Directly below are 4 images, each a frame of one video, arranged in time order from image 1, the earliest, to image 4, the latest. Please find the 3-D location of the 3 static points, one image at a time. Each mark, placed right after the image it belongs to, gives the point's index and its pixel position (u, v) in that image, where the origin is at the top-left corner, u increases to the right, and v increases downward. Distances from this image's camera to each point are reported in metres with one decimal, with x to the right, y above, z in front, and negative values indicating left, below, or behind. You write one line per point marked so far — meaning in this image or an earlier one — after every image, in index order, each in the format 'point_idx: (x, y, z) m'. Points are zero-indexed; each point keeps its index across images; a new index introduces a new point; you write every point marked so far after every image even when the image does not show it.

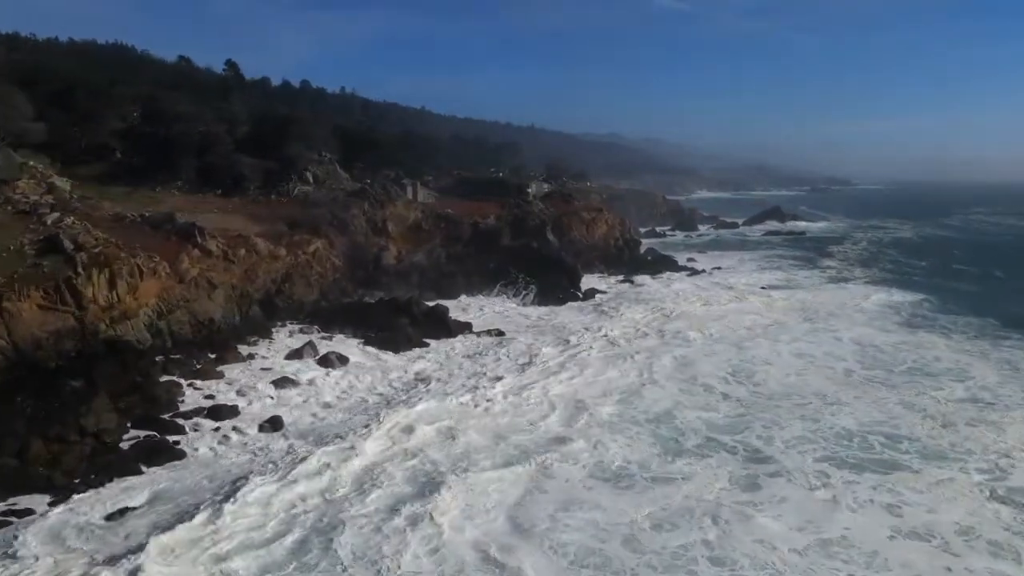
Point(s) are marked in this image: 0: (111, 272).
0: (-6.9, +0.3, +16.2) m
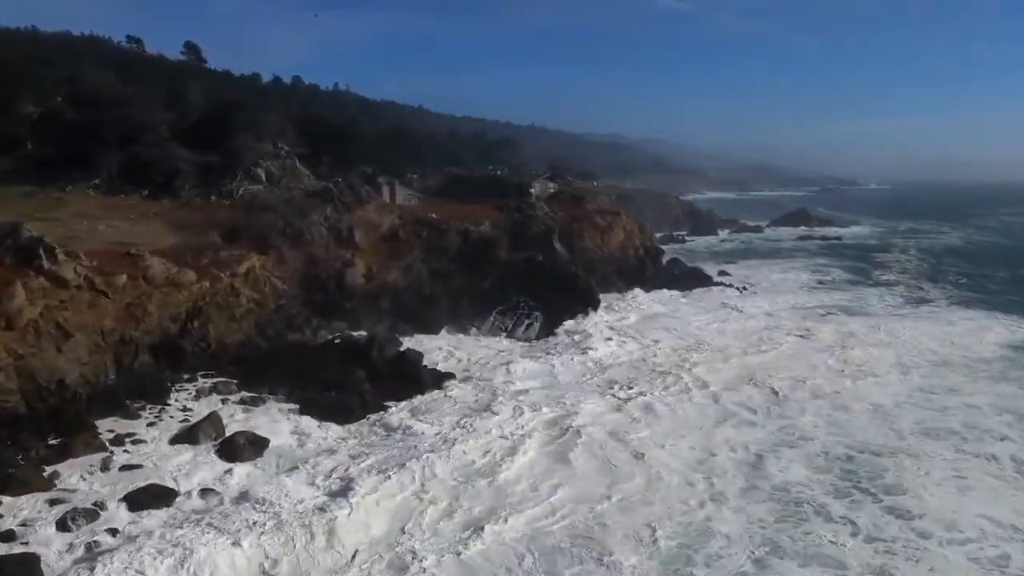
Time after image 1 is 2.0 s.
0: (-6.9, -0.4, +9.7) m
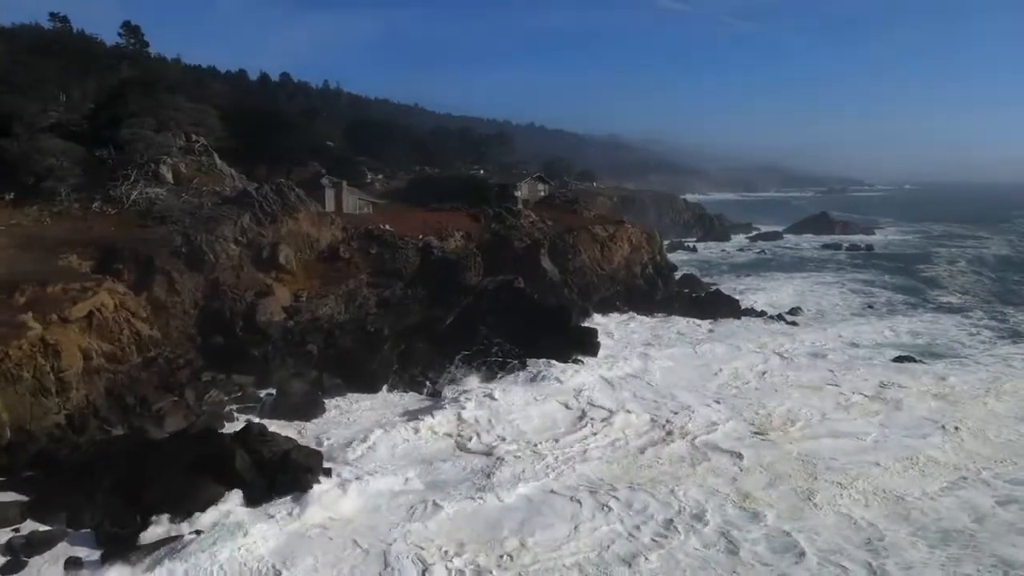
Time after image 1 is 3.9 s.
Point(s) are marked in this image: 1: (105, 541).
0: (-7.5, -1.1, +3.7) m
1: (-4.0, -2.6, +9.1) m
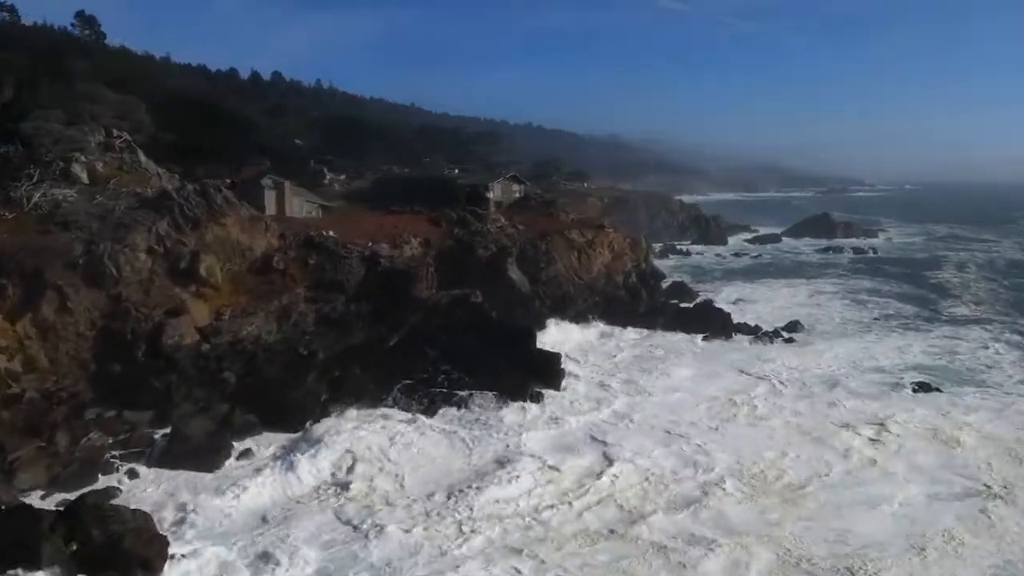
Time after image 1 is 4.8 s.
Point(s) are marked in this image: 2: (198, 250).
0: (-8.3, -1.4, +1.1) m
1: (-4.8, -2.8, +6.6) m
2: (-5.6, +0.6, +16.3) m
